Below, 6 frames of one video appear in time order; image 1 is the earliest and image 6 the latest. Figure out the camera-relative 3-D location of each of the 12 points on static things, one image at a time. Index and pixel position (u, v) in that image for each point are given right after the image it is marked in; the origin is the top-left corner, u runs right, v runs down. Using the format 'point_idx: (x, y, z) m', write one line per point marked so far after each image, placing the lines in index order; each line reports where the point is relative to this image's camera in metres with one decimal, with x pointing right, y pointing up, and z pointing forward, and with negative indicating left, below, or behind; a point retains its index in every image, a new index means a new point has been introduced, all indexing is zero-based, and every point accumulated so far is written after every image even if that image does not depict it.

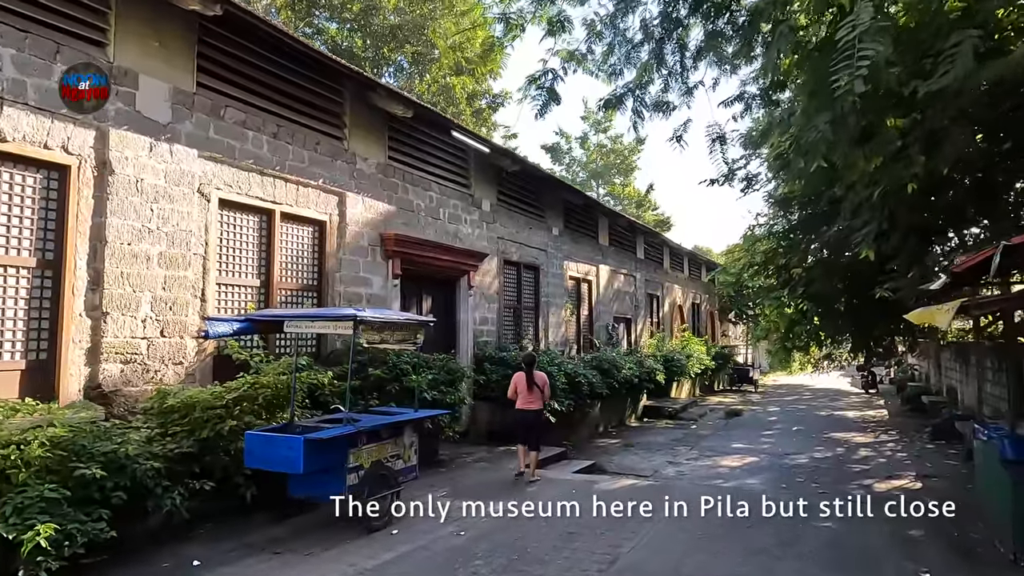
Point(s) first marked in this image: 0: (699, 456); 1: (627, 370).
0: (+3.0, -2.7, +10.8) m
1: (+2.3, -1.7, +13.5) m
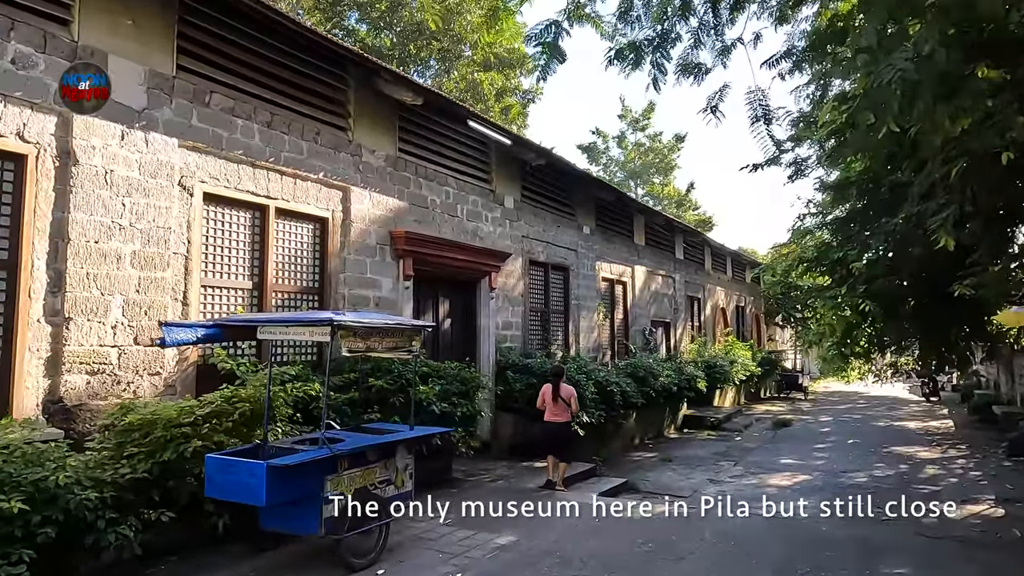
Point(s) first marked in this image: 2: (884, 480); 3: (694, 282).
0: (+3.4, -2.7, +9.8) m
1: (+2.9, -1.7, +12.6) m
2: (+5.2, -2.7, +9.3) m
3: (+5.1, +0.2, +18.7) m
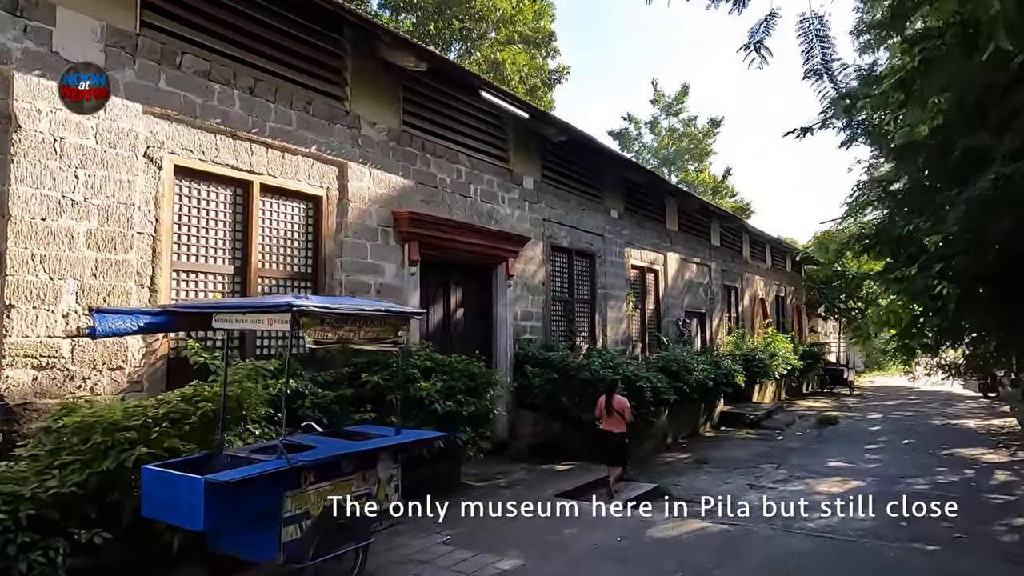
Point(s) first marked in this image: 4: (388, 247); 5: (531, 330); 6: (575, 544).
0: (+3.7, -2.5, +8.9) m
1: (+3.3, -1.5, +11.7) m
2: (+5.4, -2.5, +8.3) m
3: (+5.8, +0.5, +17.7) m
4: (-1.3, +0.4, +7.1) m
5: (+0.3, -0.6, +9.4) m
6: (+0.4, -1.9, +4.8) m
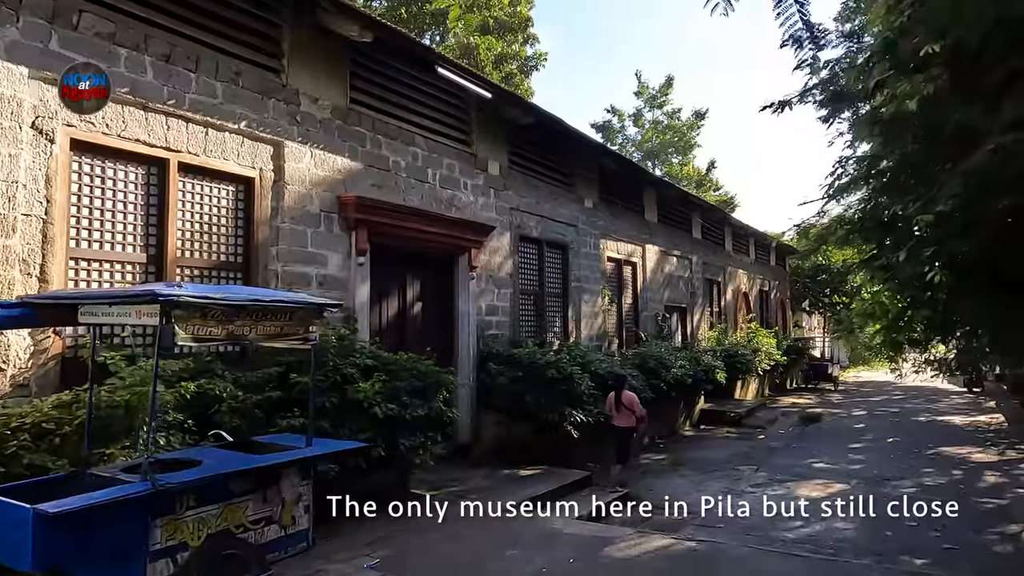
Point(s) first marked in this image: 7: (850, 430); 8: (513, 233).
0: (+3.2, -2.4, +8.4) m
1: (+2.8, -1.4, +11.2) m
2: (+5.0, -2.4, +7.8) m
3: (+5.2, +0.6, +17.2) m
4: (-1.8, +0.5, +6.5) m
5: (-0.2, -0.5, +8.8) m
6: (+0.1, -1.8, +4.3) m
7: (+6.3, -2.6, +12.4) m
8: (0.0, +0.8, +9.3) m
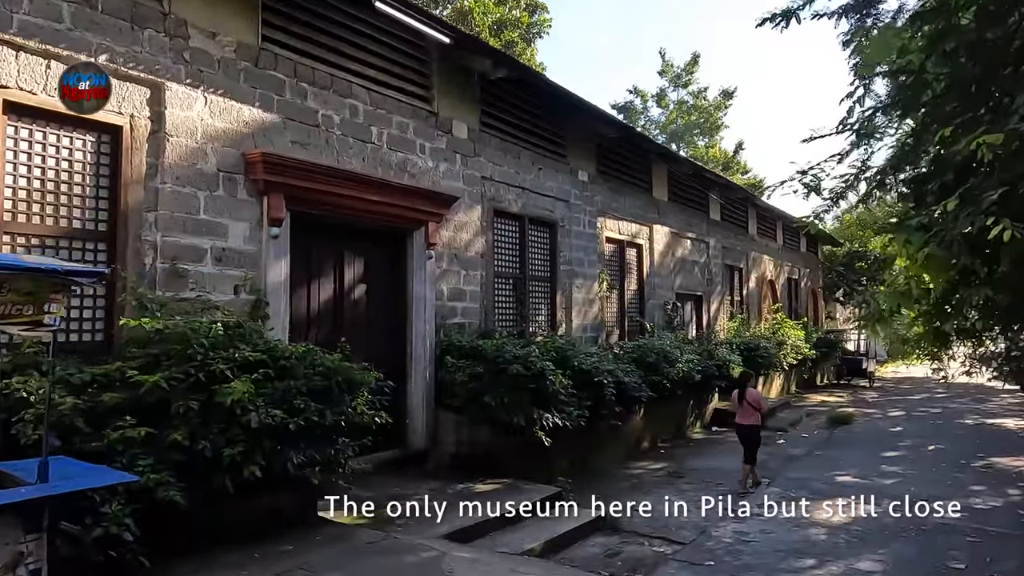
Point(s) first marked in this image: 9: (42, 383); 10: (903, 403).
0: (+2.9, -2.2, +7.0) m
1: (+2.6, -1.1, +9.9) m
2: (+4.6, -2.2, +6.4) m
3: (+5.3, +0.9, +15.7) m
4: (-2.2, +0.7, +5.4) m
5: (-0.6, -0.3, +7.6) m
6: (-0.5, -1.6, +3.1) m
7: (+6.1, -2.4, +10.9) m
8: (-0.3, +1.0, +8.1) m
9: (-2.6, -0.5, +3.6) m
10: (+9.0, -2.6, +15.3) m
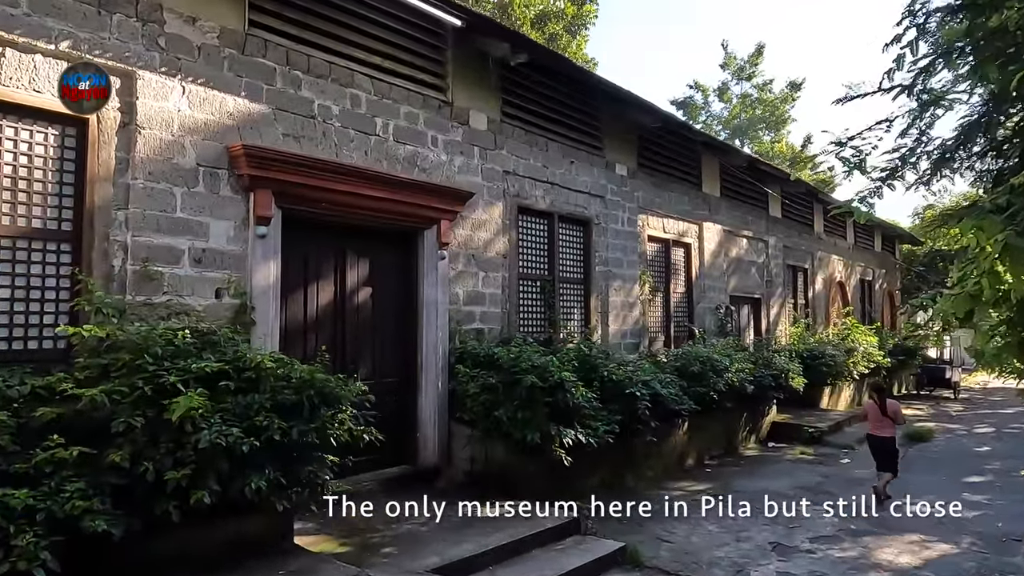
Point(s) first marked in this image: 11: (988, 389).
0: (+3.0, -2.2, +6.2) m
1: (+3.0, -1.2, +9.0) m
2: (+4.7, -2.2, +5.3) m
3: (+6.3, +0.9, +14.6) m
4: (-2.2, +0.7, +5.0) m
5: (-0.3, -0.3, +7.0) m
6: (-0.7, -1.6, +2.5) m
7: (+6.6, -2.4, +9.7) m
8: (0.0, +1.0, +7.5) m
9: (-2.7, -0.5, +3.3) m
10: (+9.9, -2.7, +13.8) m
11: (+13.9, -2.9, +19.5) m
